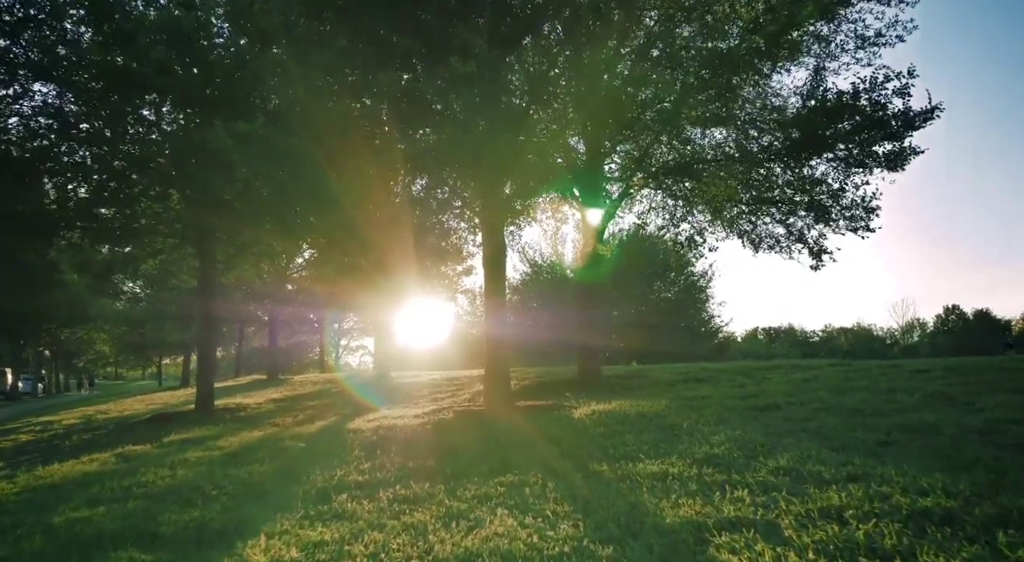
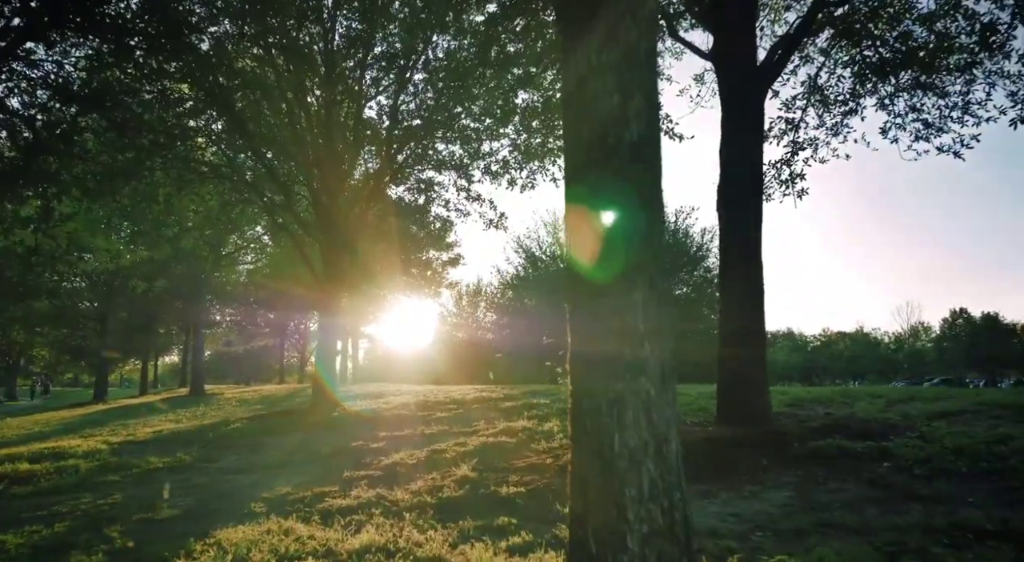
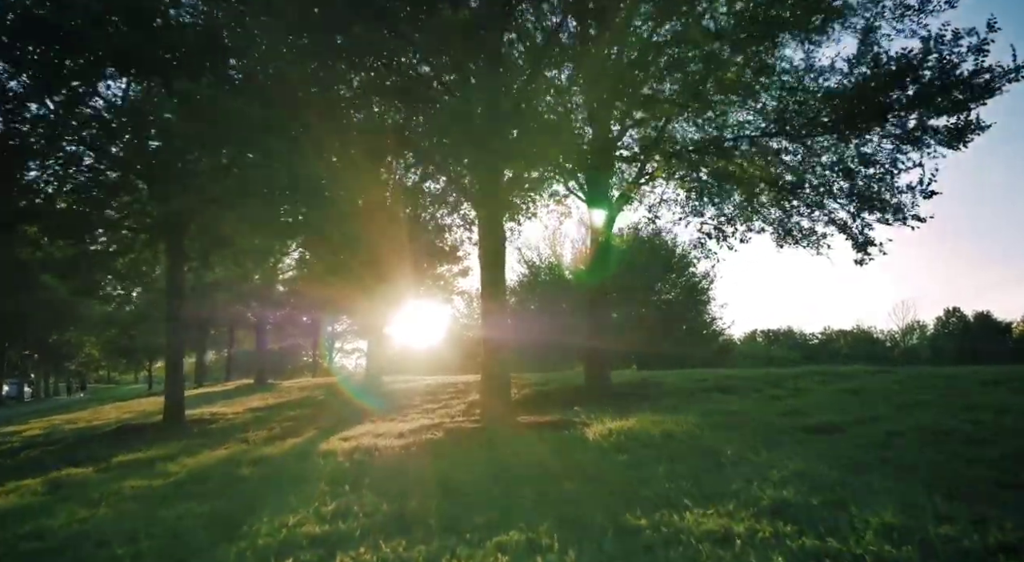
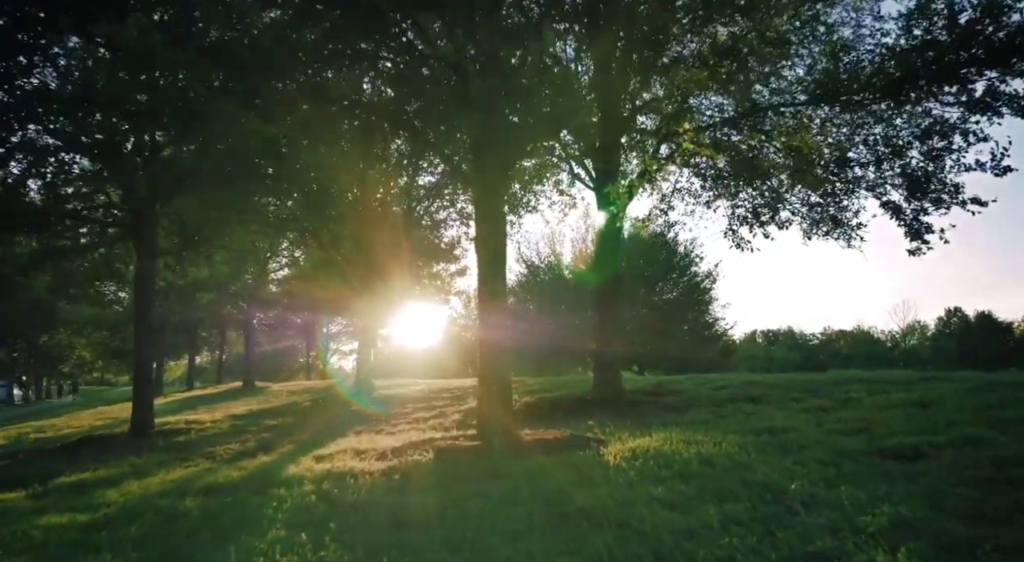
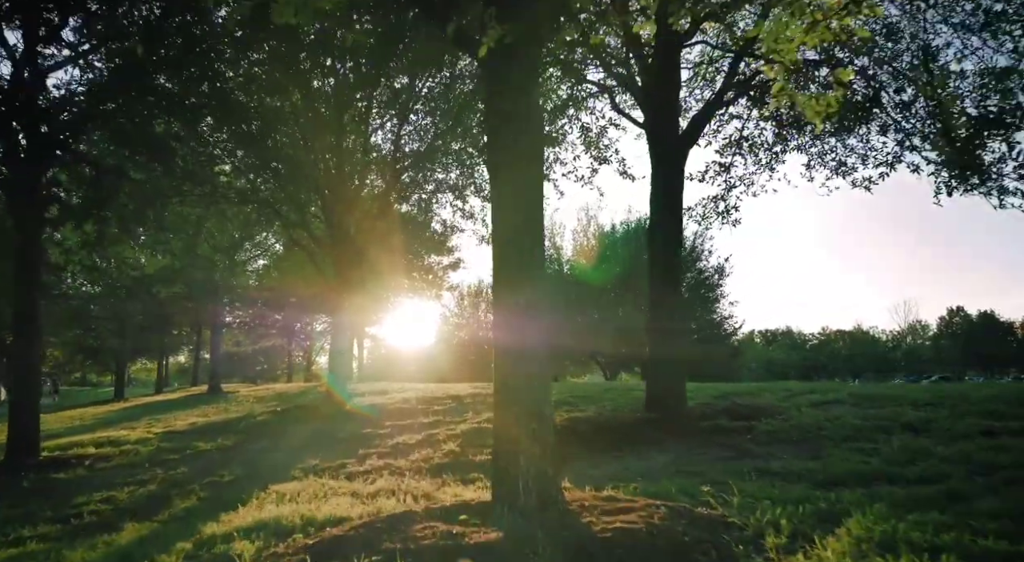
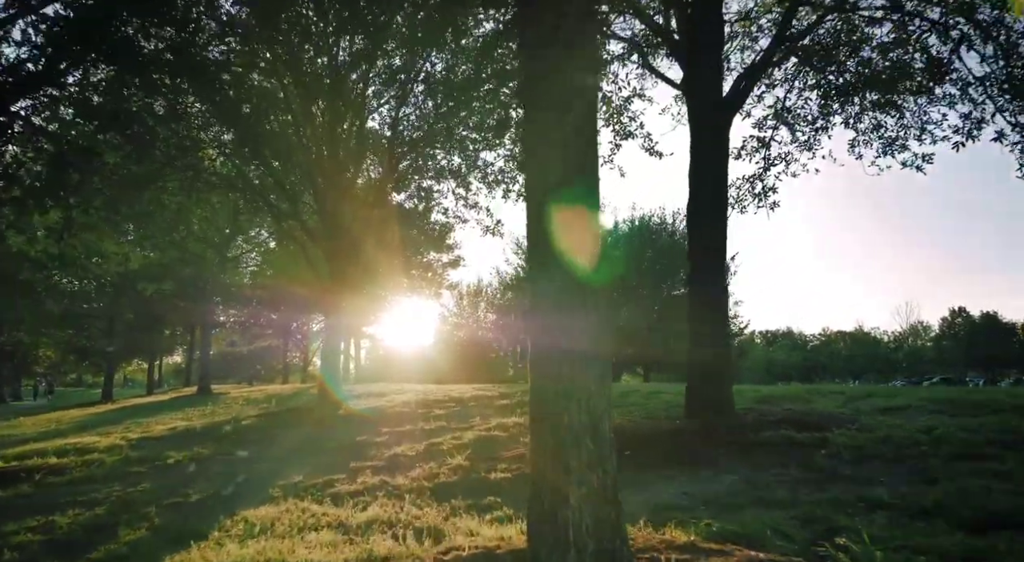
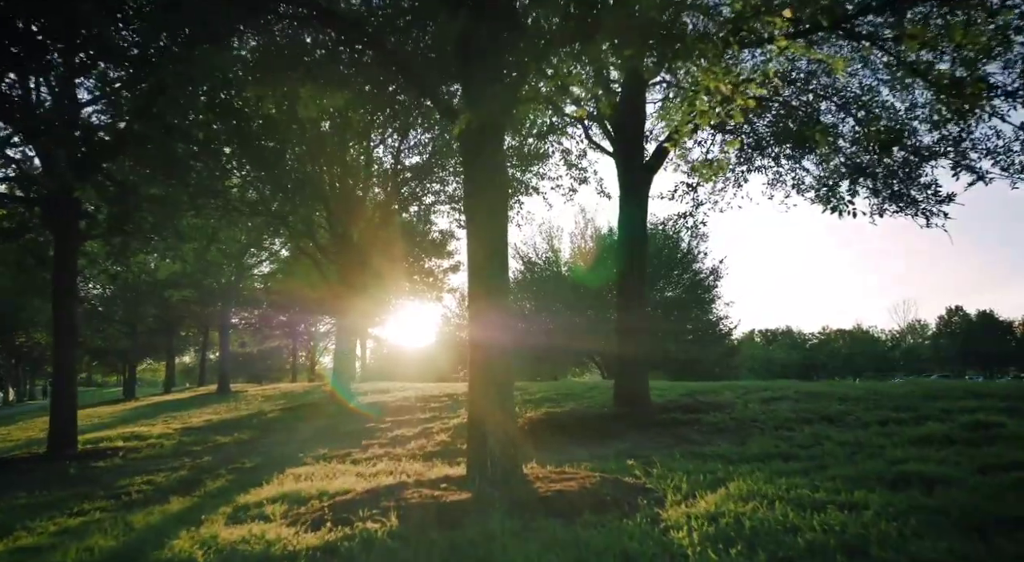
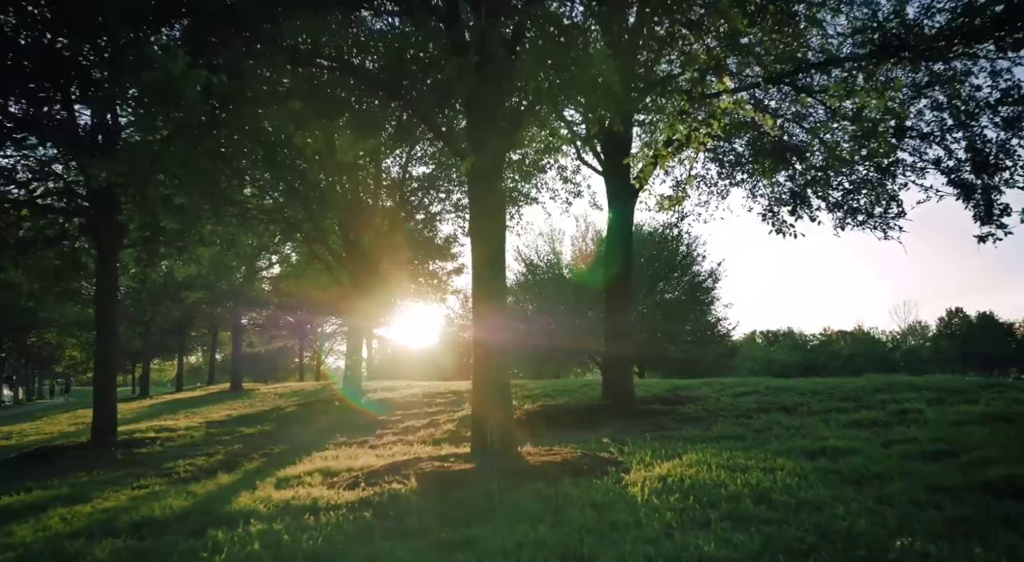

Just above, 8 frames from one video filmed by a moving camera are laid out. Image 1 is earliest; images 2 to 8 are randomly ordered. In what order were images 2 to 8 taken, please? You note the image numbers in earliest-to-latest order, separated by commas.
3, 4, 8, 7, 5, 6, 2
